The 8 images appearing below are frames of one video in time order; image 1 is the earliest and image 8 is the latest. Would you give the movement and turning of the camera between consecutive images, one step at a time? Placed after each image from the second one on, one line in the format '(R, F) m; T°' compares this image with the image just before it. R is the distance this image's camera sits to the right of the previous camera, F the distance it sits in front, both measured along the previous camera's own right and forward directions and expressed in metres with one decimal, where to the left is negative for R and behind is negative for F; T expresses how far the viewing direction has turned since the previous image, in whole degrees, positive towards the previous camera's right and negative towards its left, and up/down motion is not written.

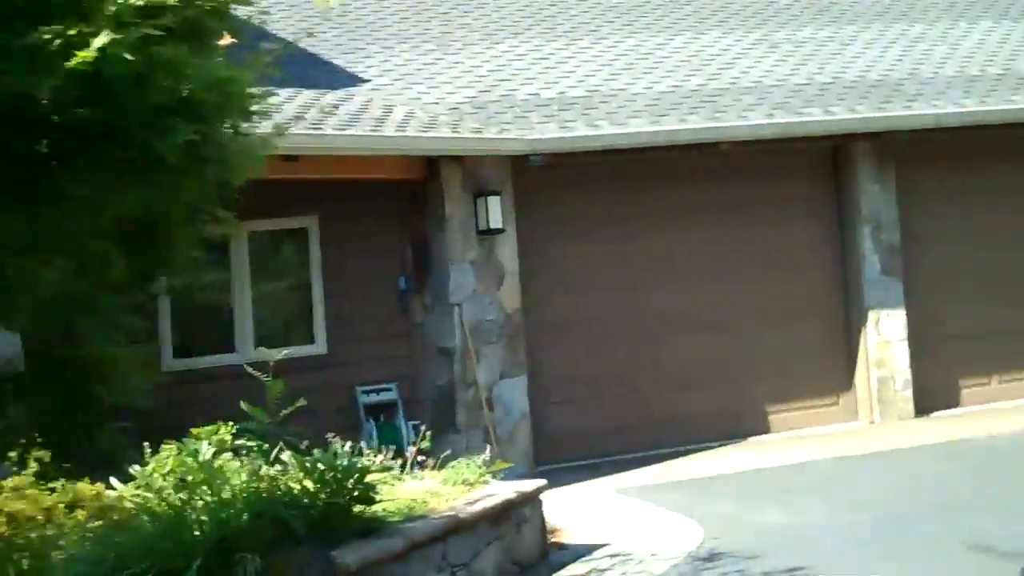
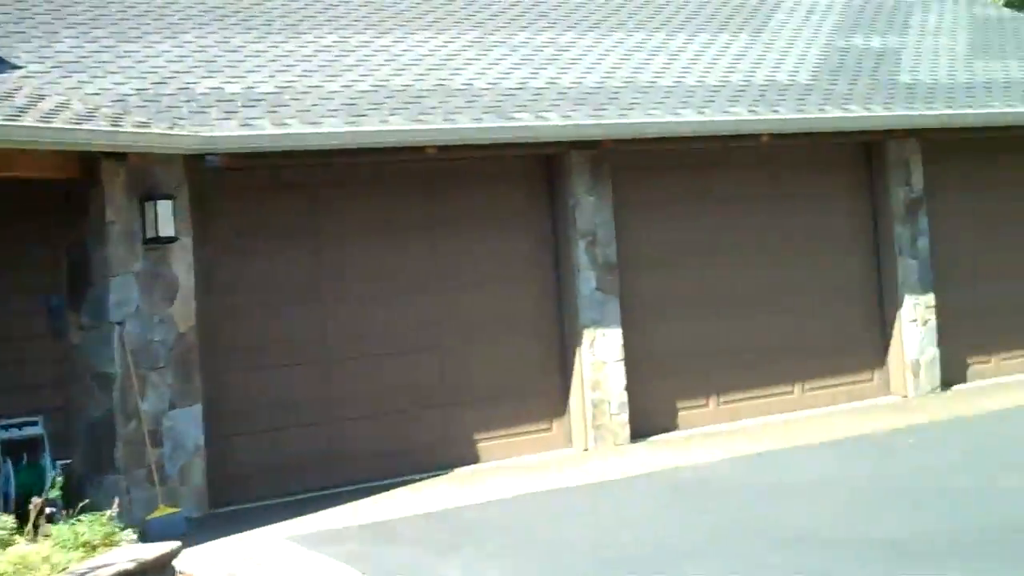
(+0.1, +0.9) m; +13°
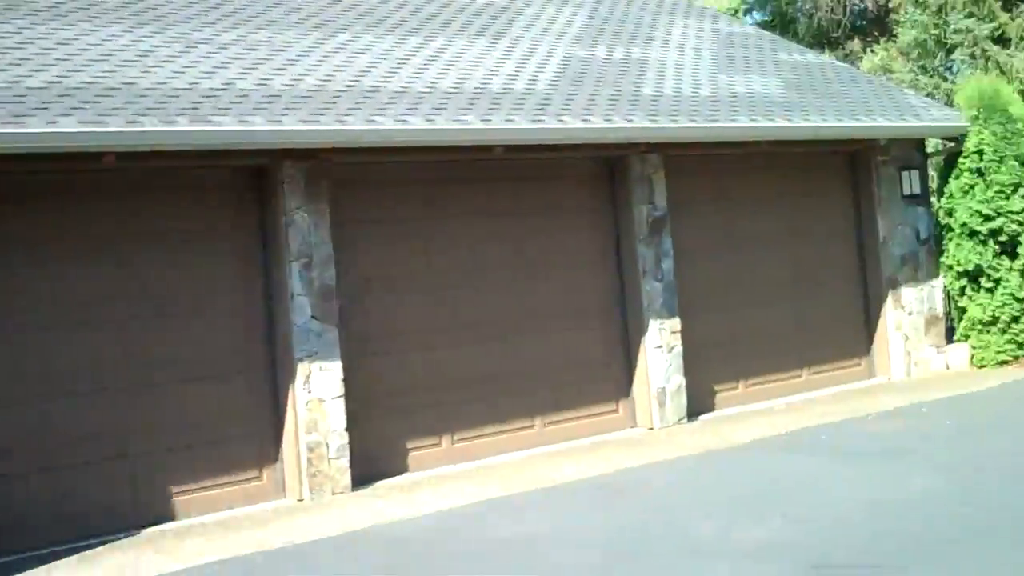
(+0.3, +1.1) m; +10°
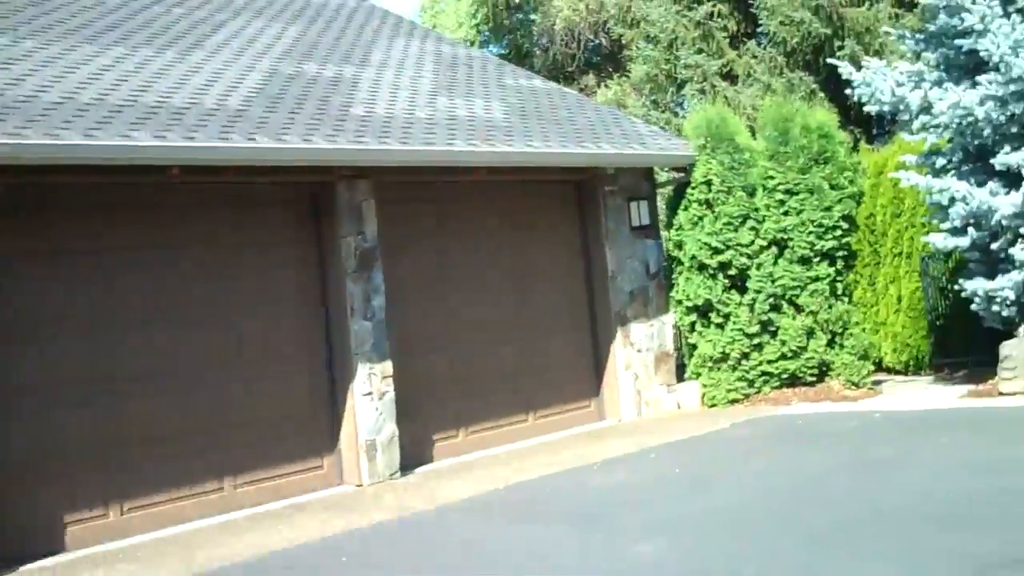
(+0.4, +1.0) m; +11°
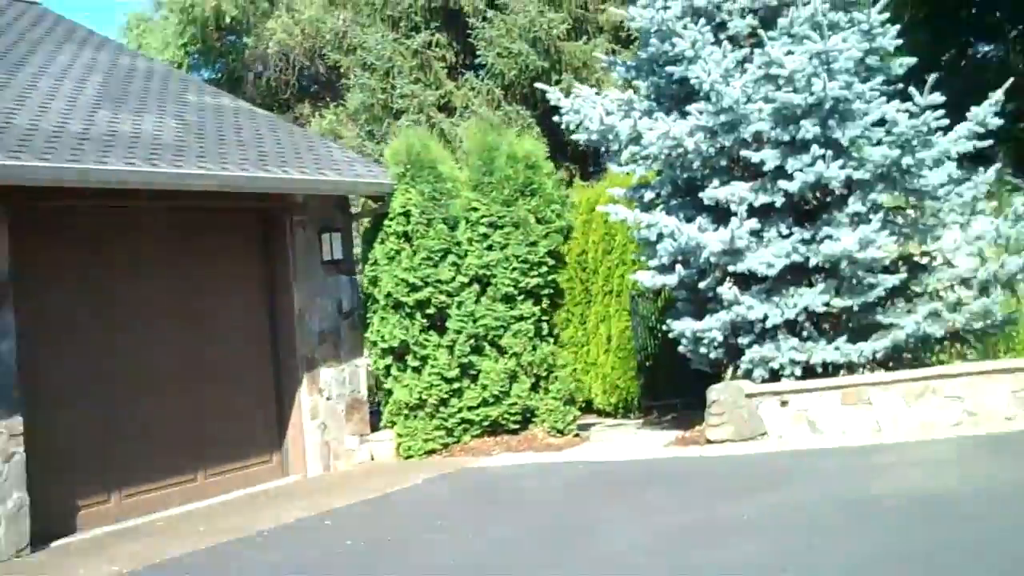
(+0.4, +1.1) m; +11°
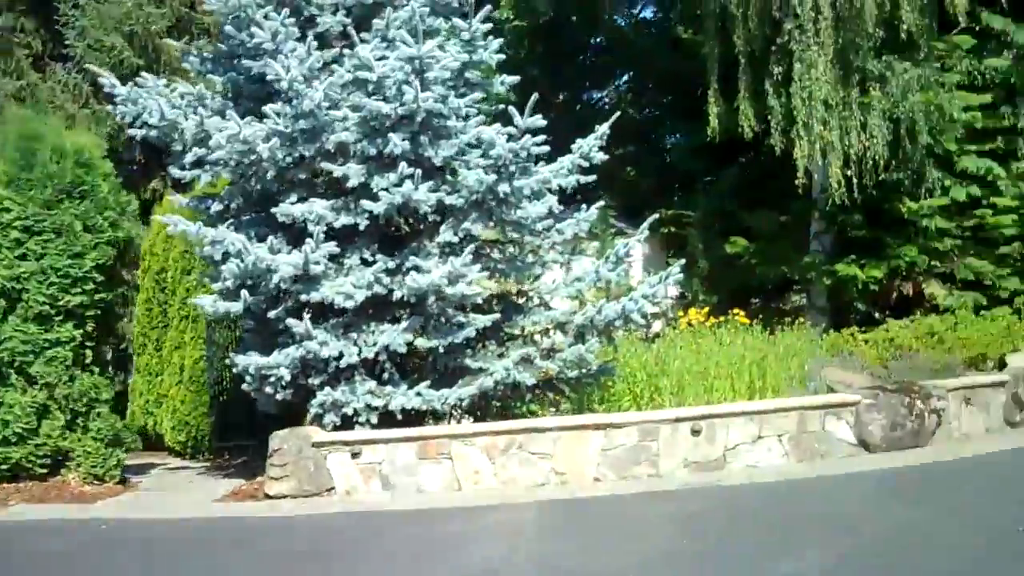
(+0.5, +1.3) m; +16°
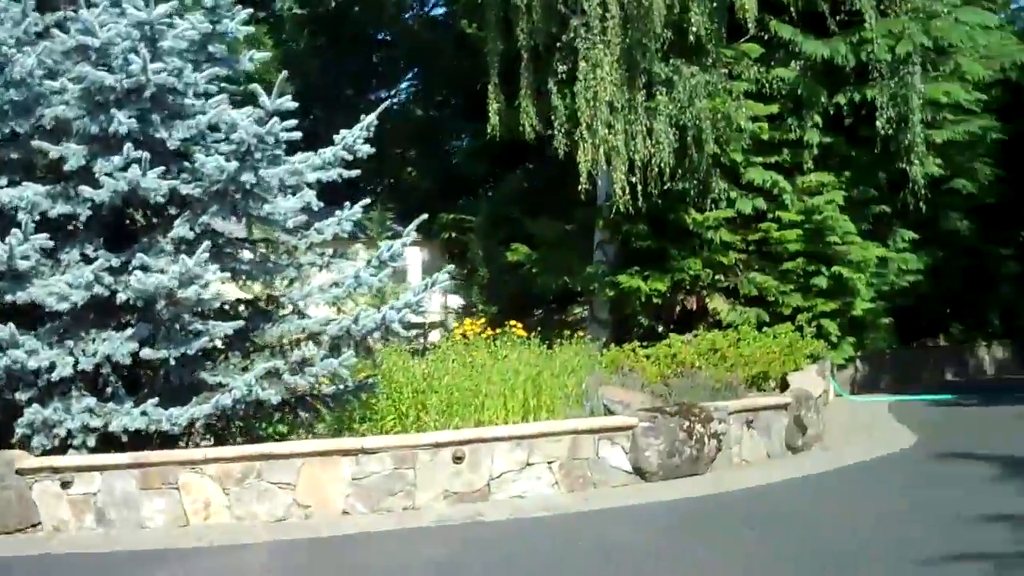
(+0.3, +0.9) m; +9°
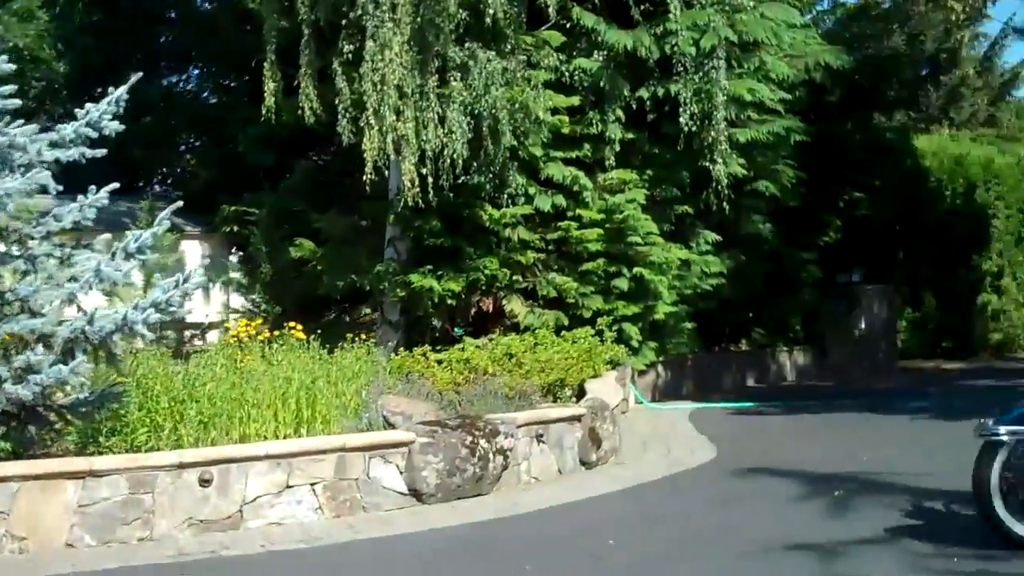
(+0.3, +0.9) m; +8°
